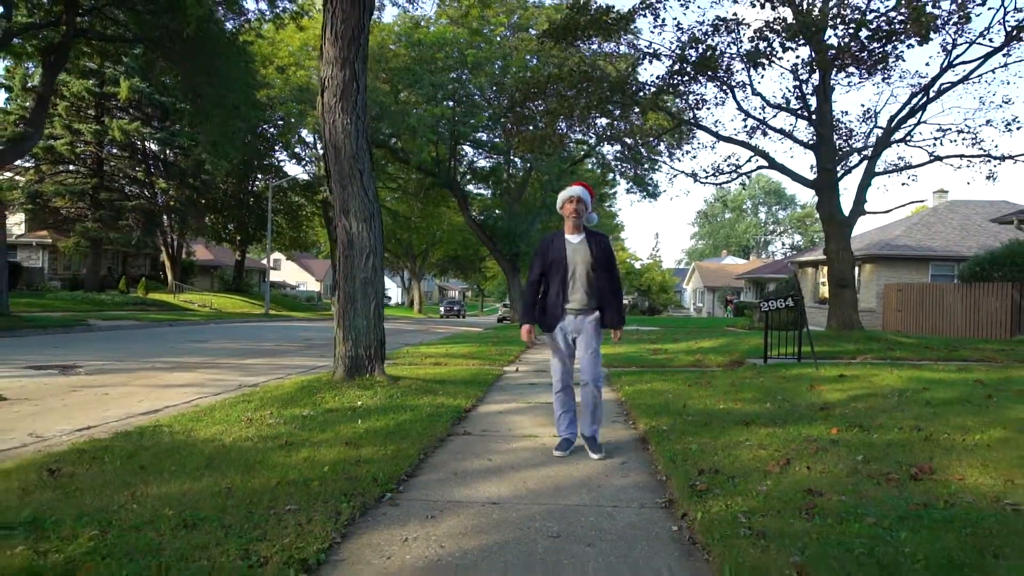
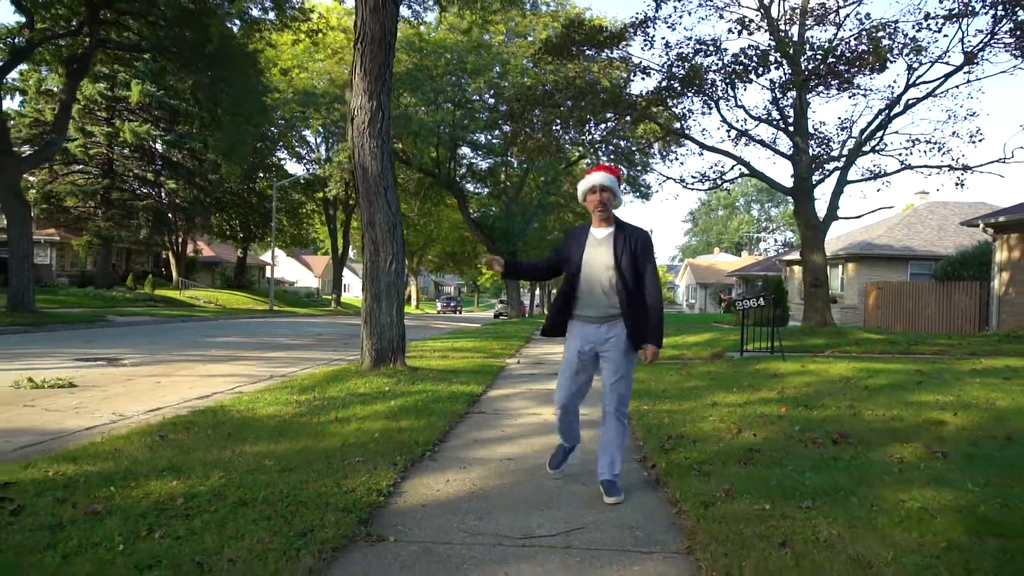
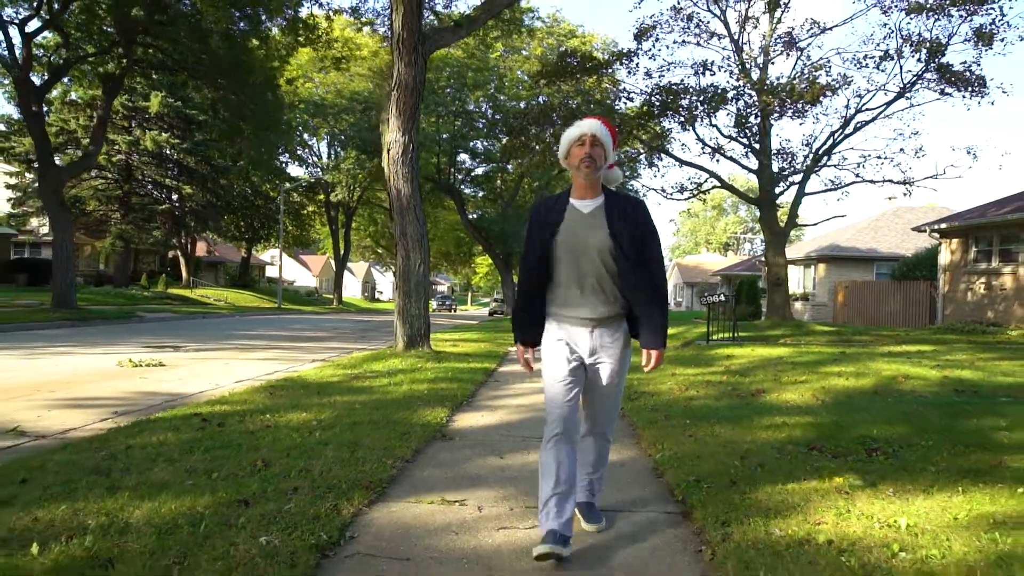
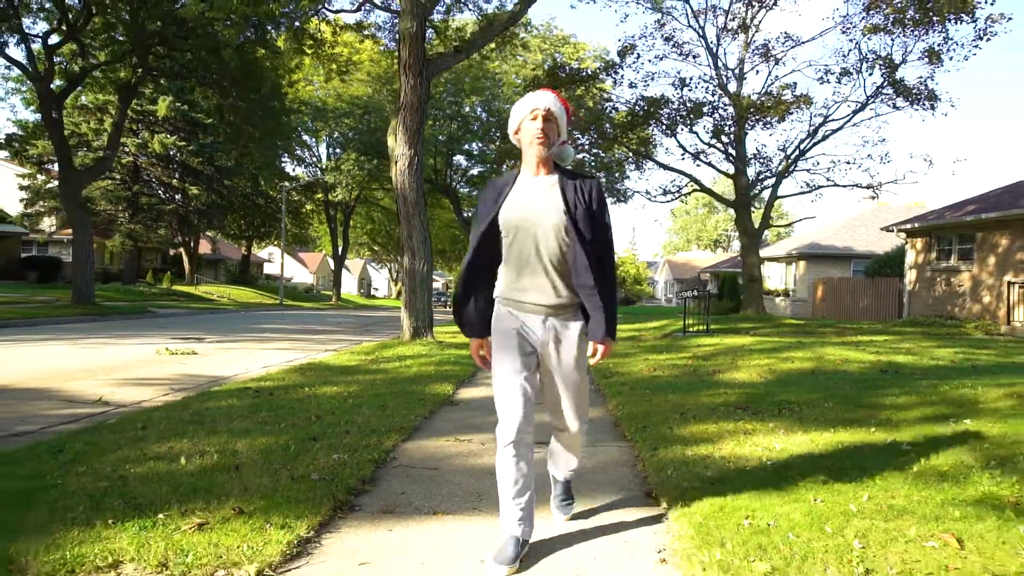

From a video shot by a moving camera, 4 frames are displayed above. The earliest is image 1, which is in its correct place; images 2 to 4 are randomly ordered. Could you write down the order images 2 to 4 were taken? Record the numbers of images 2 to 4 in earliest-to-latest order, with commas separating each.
2, 3, 4
